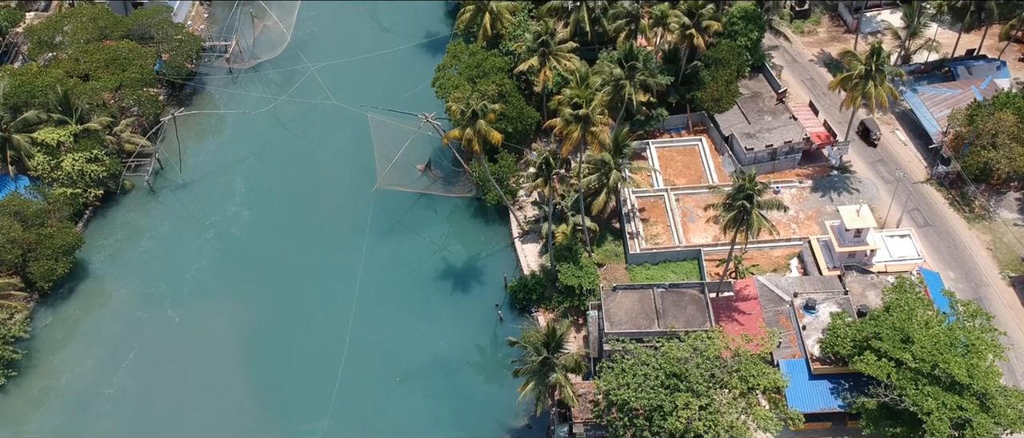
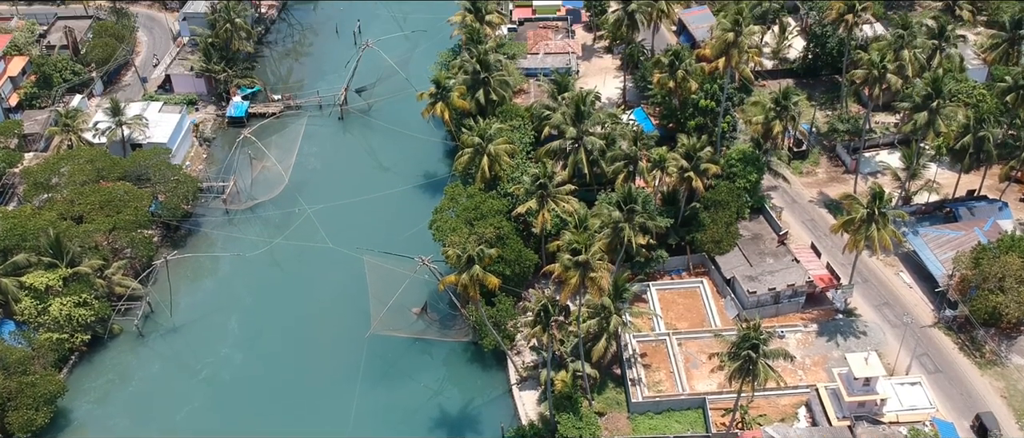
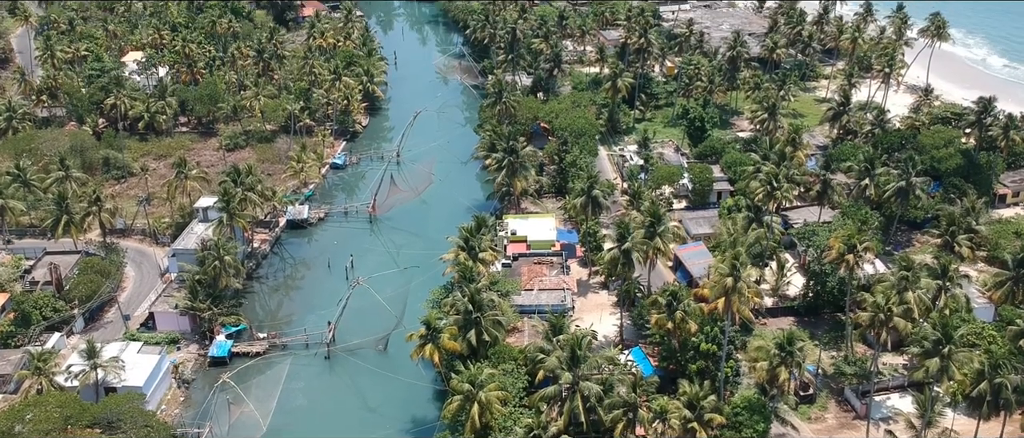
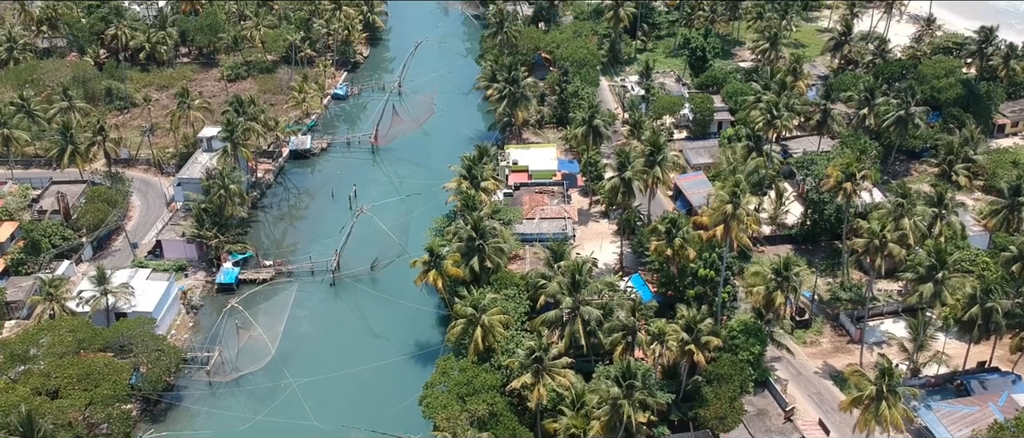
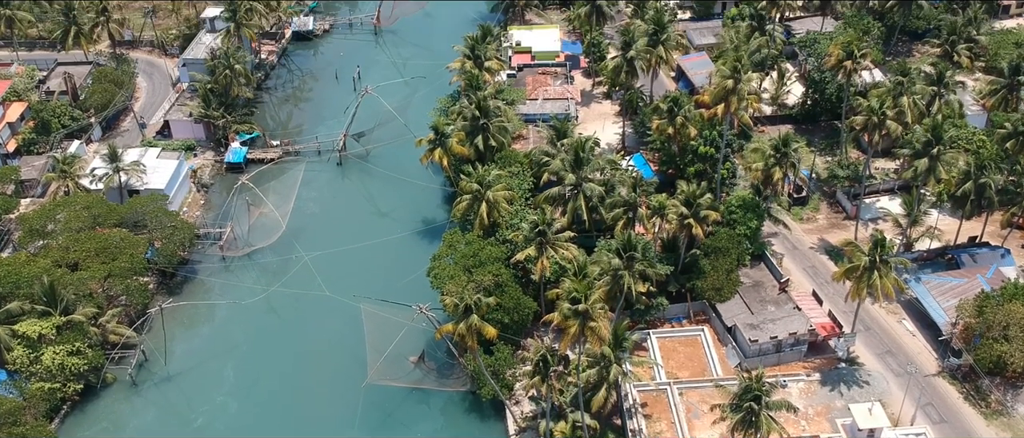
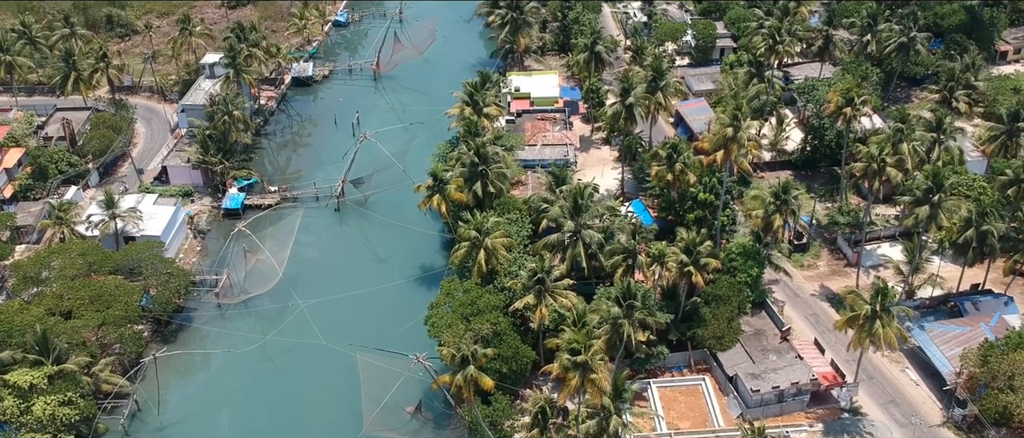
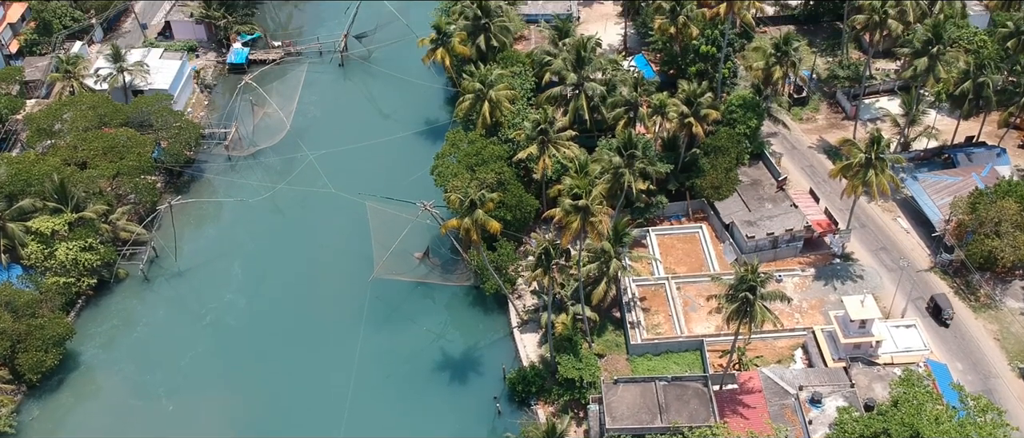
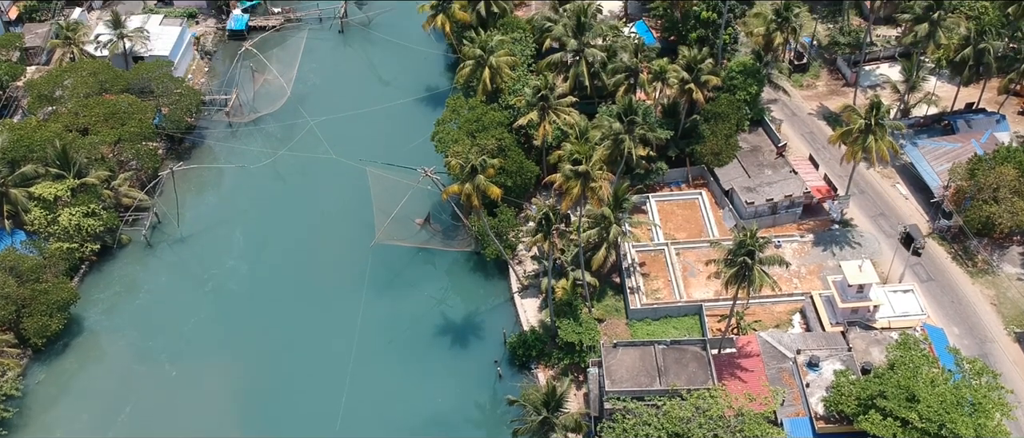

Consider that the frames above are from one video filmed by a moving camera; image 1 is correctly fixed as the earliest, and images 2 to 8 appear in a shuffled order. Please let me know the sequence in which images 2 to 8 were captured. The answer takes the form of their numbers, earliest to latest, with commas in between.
8, 7, 2, 5, 6, 4, 3
